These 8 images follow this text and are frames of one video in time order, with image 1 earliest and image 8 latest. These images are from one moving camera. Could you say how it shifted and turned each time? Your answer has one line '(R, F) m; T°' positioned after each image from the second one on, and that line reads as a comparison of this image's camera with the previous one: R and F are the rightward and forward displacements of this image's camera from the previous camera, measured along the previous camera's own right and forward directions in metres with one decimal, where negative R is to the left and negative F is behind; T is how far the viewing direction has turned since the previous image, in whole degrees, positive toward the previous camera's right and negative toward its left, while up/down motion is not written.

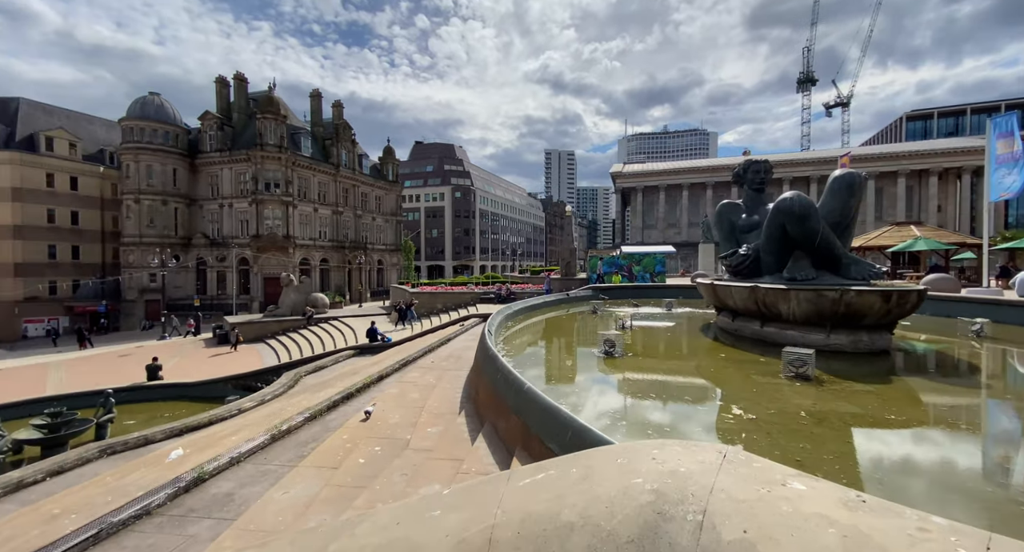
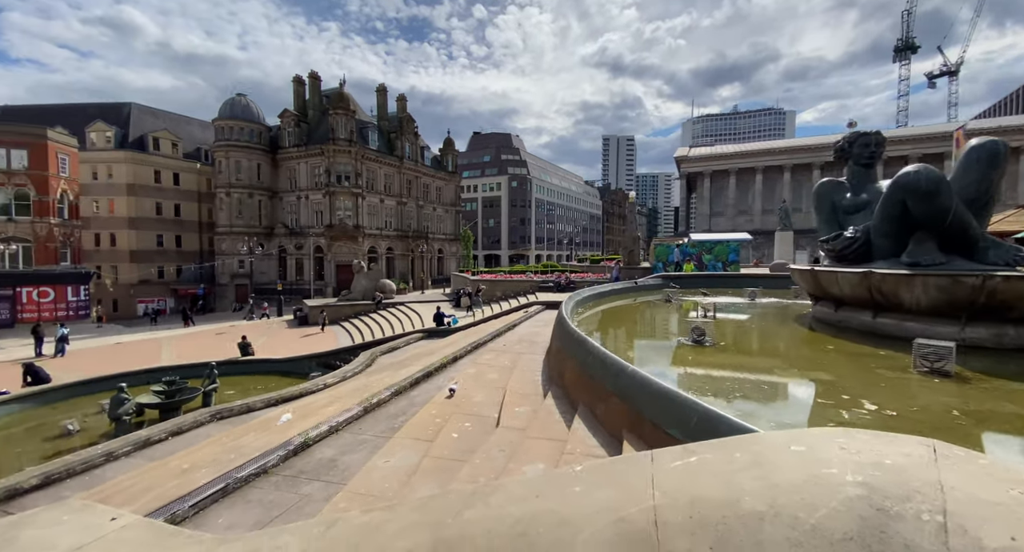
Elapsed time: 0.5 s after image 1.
(-0.3, +0.1) m; -8°
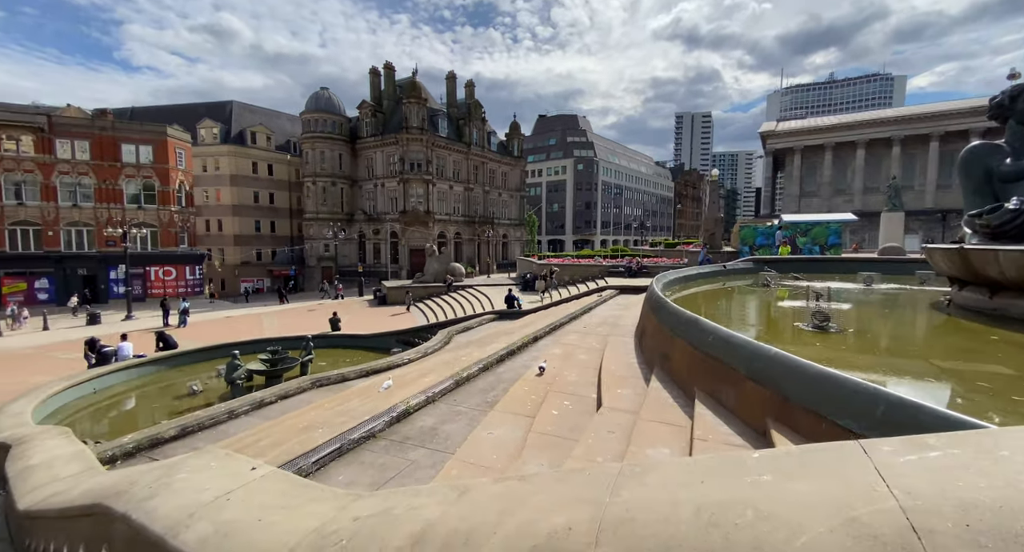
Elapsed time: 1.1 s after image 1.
(-0.3, +0.1) m; -9°
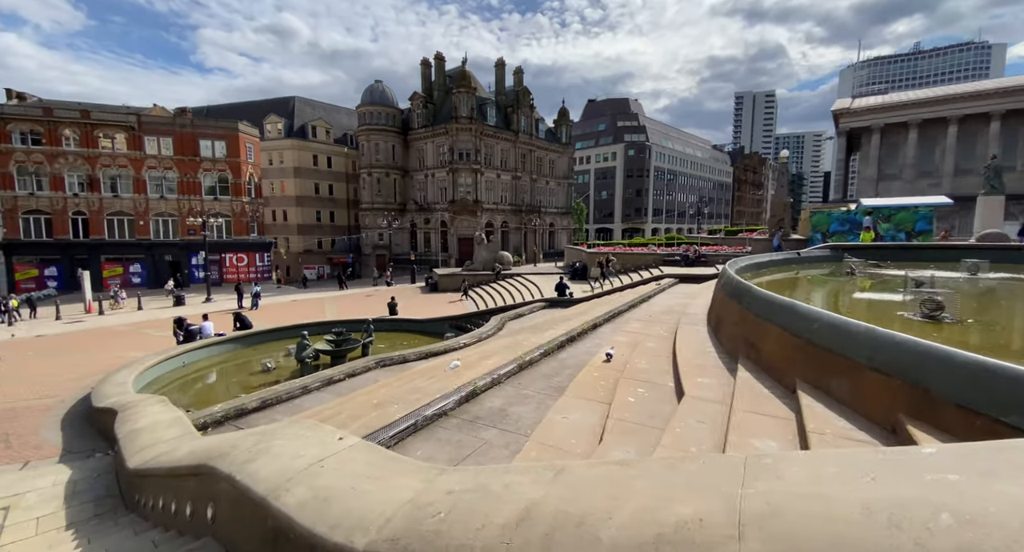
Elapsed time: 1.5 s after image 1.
(-0.2, +0.1) m; -6°
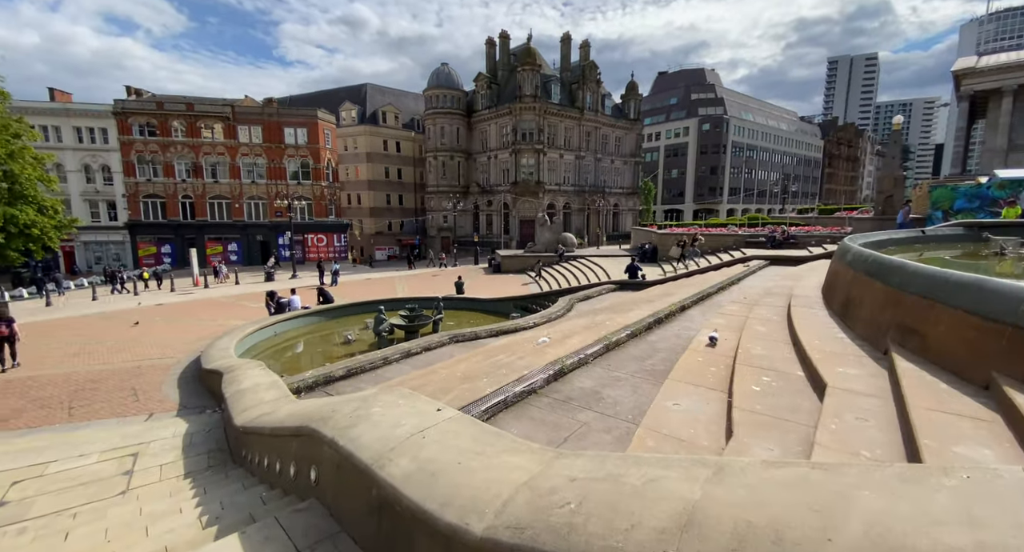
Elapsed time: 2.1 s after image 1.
(-0.3, +0.3) m; -8°
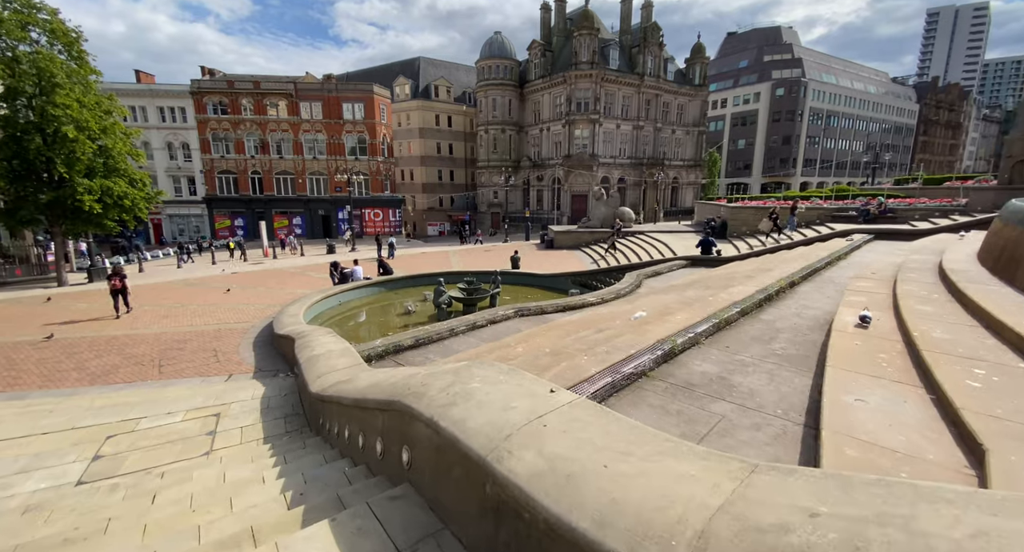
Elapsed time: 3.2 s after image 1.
(-0.5, +0.5) m; -6°
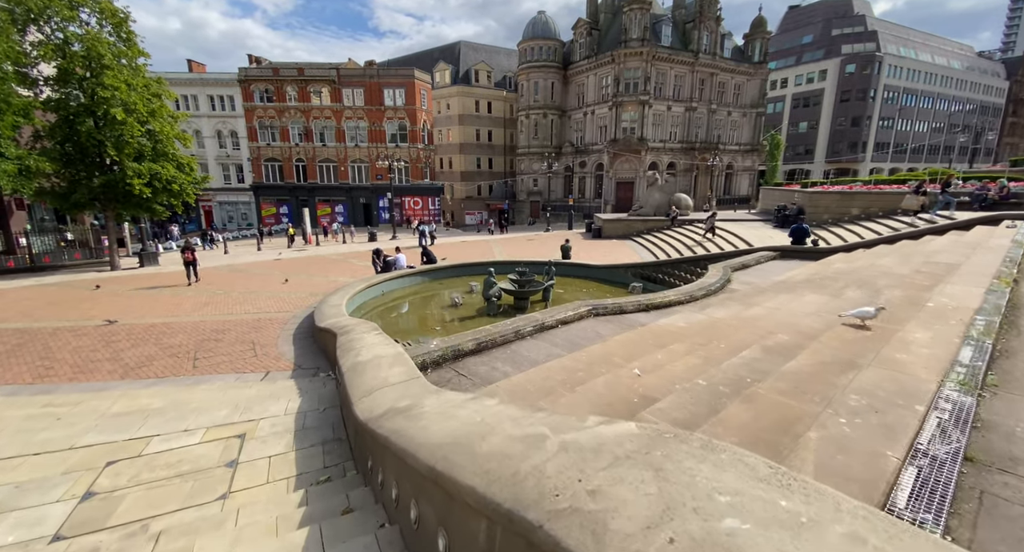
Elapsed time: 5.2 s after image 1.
(-0.7, +1.4) m; -5°
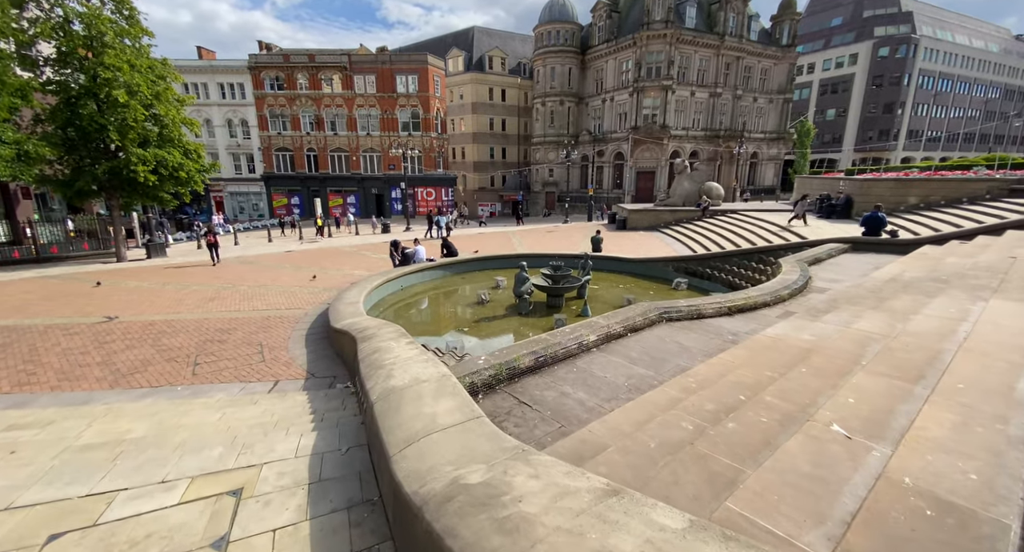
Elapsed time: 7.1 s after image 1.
(-0.7, +1.3) m; -1°
